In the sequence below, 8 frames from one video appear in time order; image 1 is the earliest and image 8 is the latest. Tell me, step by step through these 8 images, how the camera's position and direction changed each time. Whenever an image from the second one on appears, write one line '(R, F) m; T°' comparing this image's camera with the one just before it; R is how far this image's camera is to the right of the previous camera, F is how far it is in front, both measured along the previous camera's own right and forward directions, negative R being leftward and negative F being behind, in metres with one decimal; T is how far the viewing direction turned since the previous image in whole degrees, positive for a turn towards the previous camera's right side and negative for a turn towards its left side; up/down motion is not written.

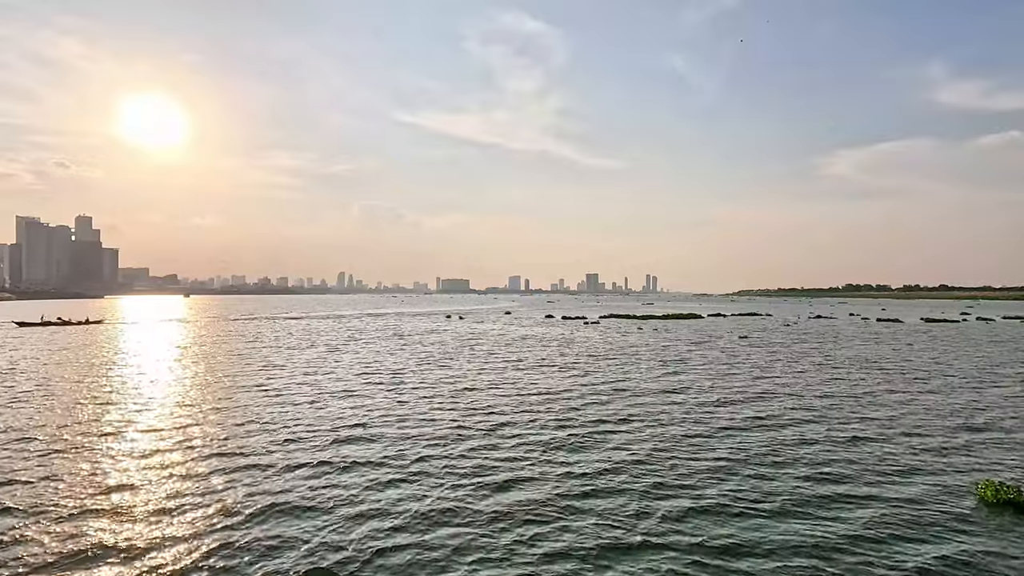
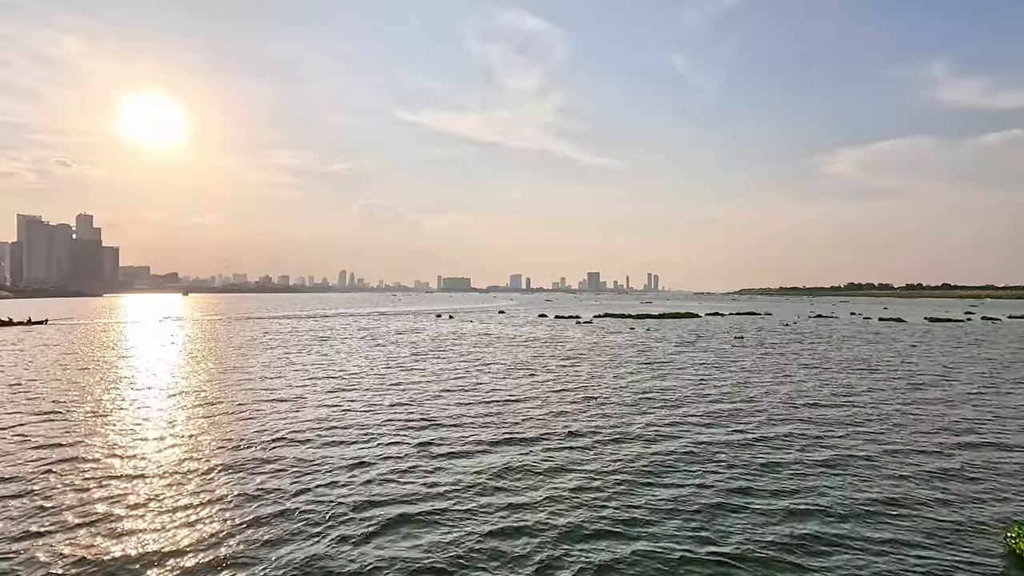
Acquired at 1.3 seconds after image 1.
(+1.1, +1.7) m; 0°
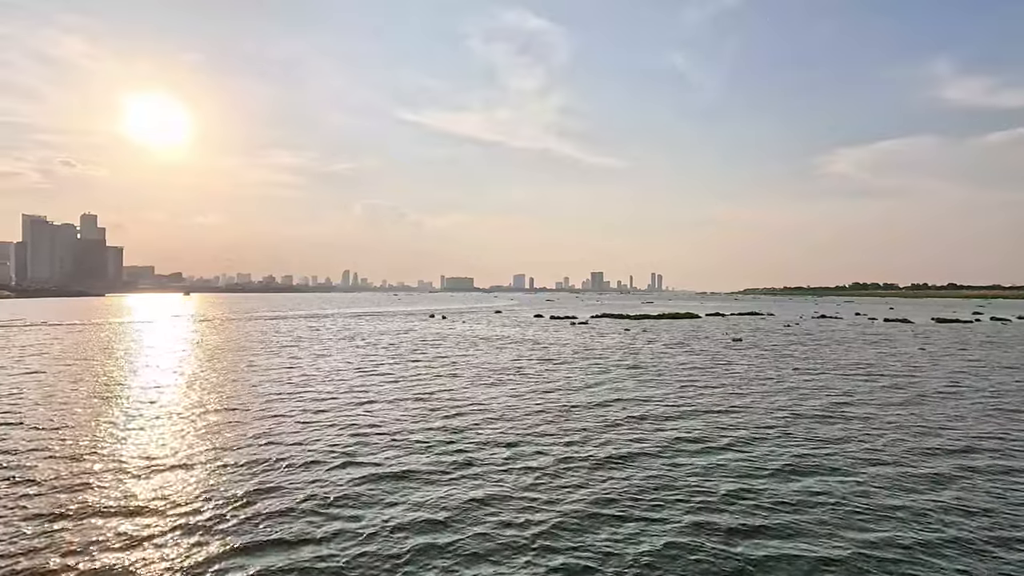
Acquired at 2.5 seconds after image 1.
(+1.0, +1.6) m; 0°
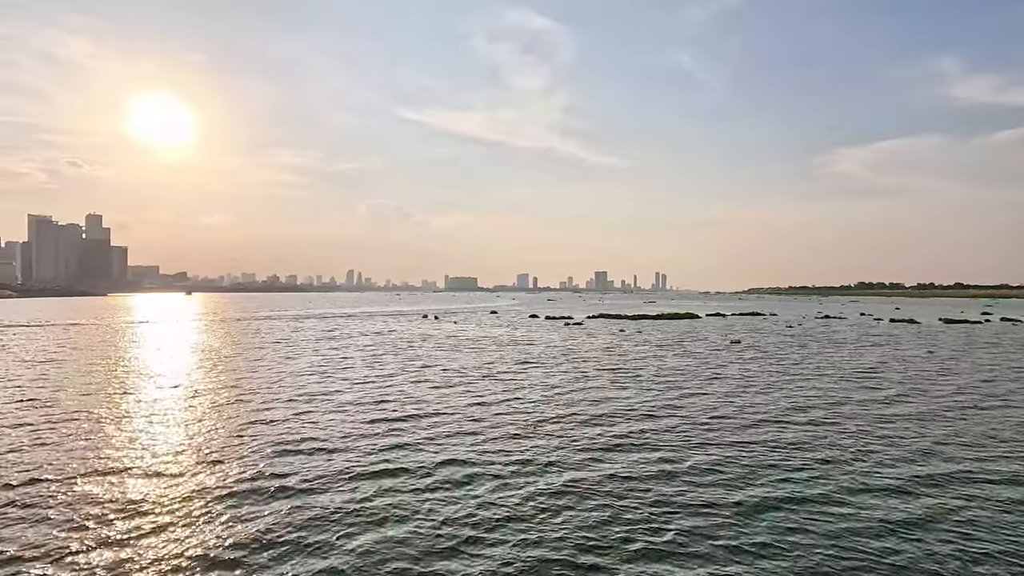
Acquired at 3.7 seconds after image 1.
(+1.0, +1.6) m; 0°
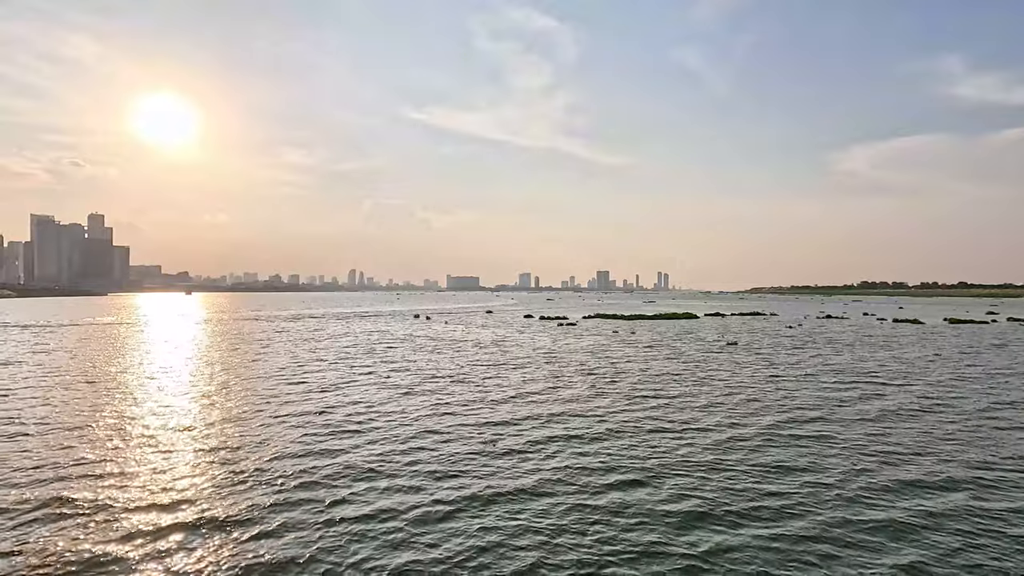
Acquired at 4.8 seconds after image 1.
(+0.9, +1.4) m; 0°
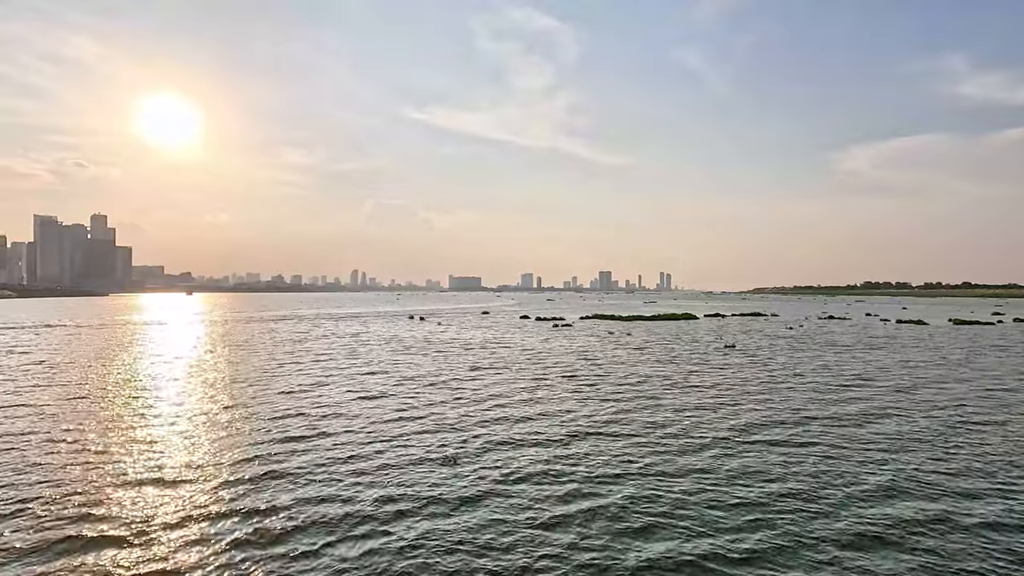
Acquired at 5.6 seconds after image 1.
(+0.7, +1.0) m; 0°
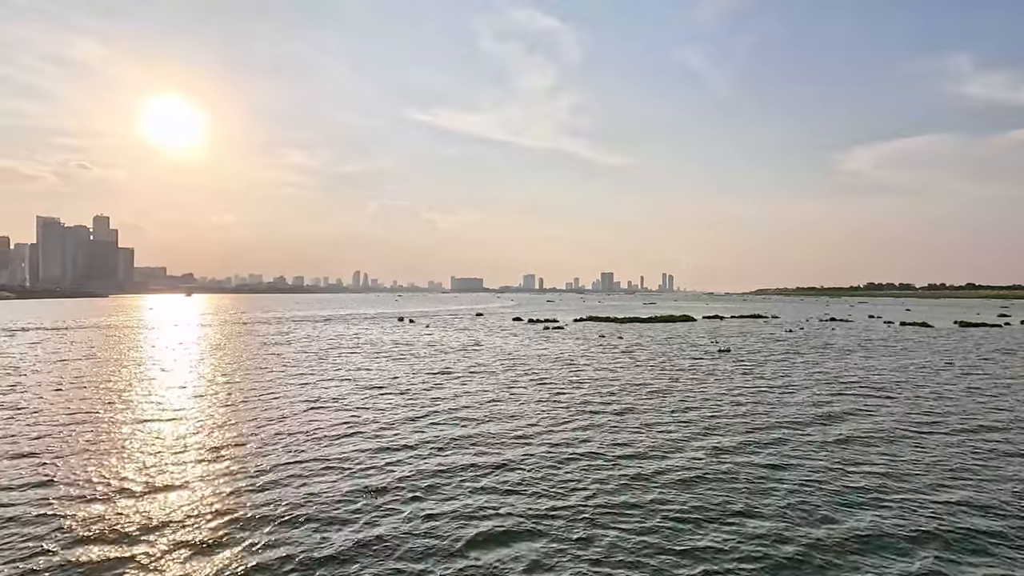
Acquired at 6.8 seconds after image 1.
(+1.0, +1.5) m; 0°
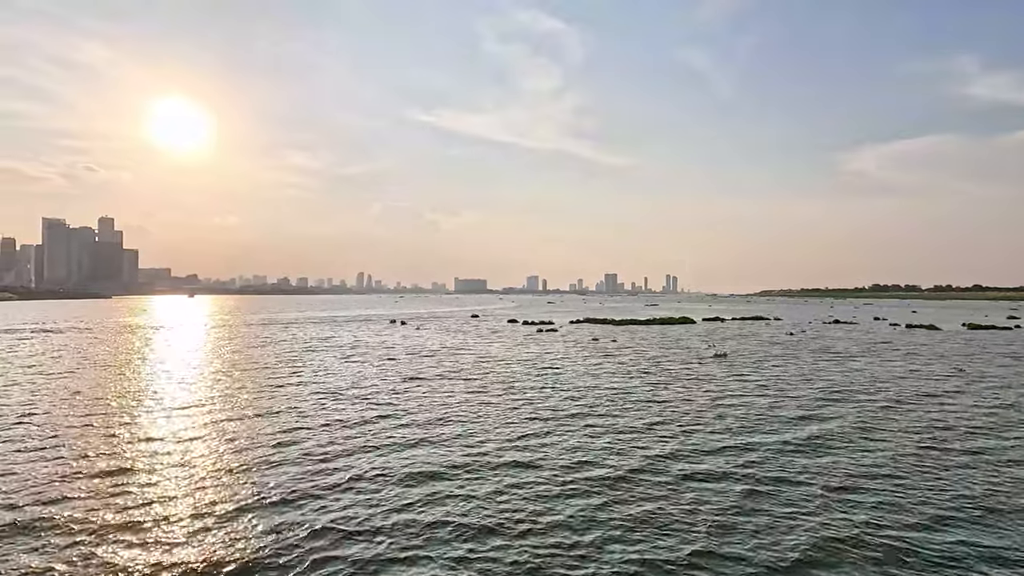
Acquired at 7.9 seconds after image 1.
(+0.9, +1.3) m; 0°
